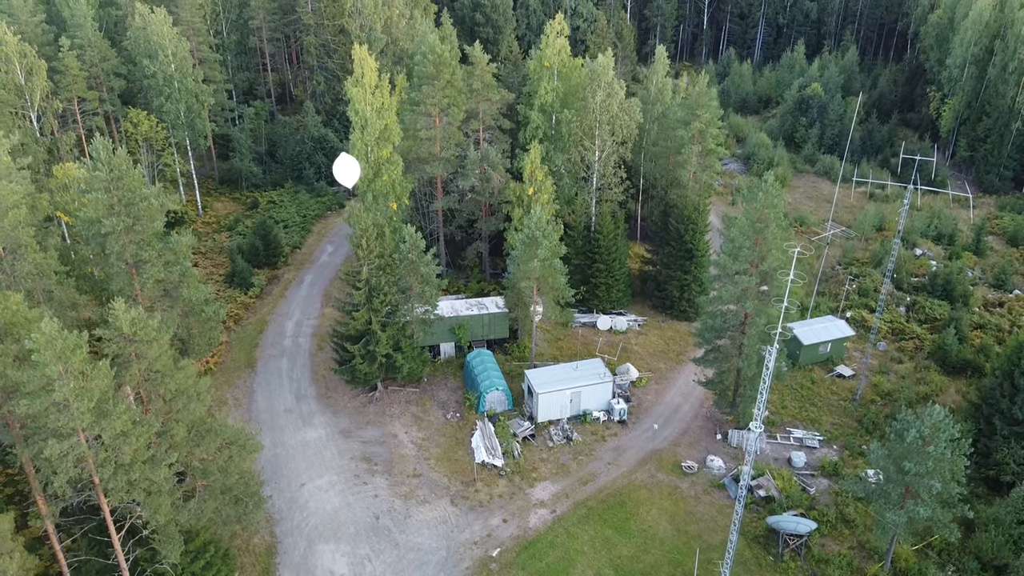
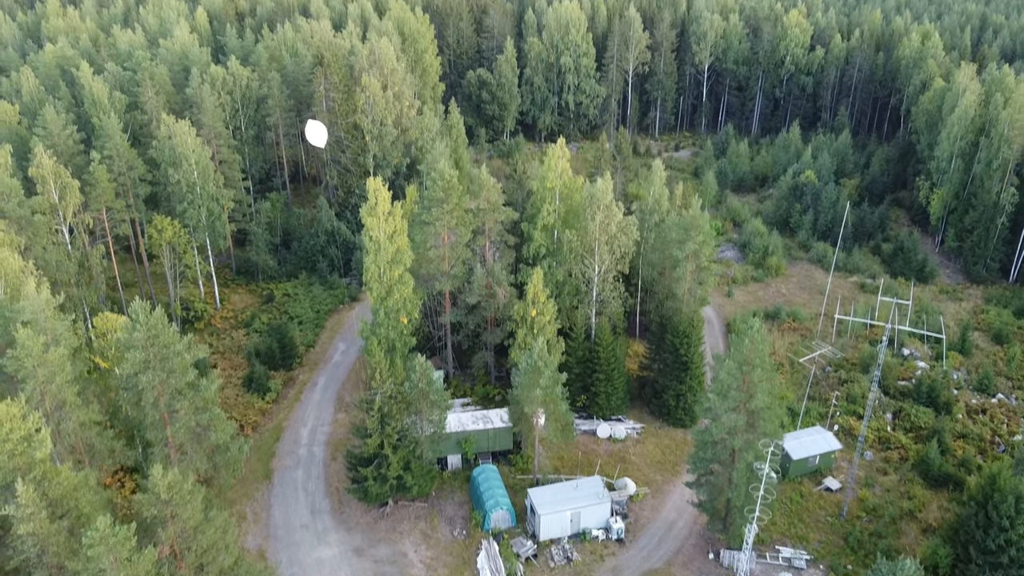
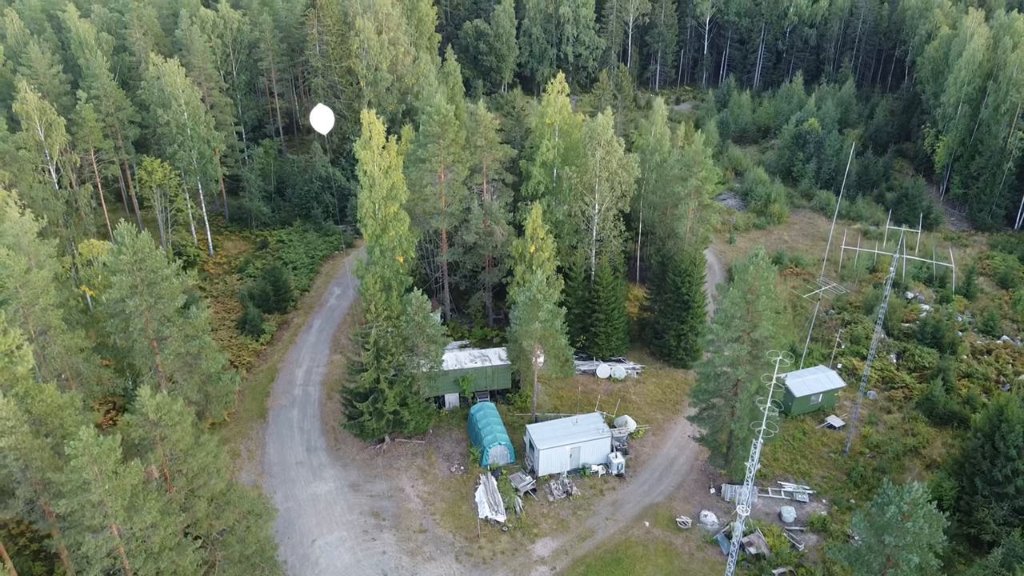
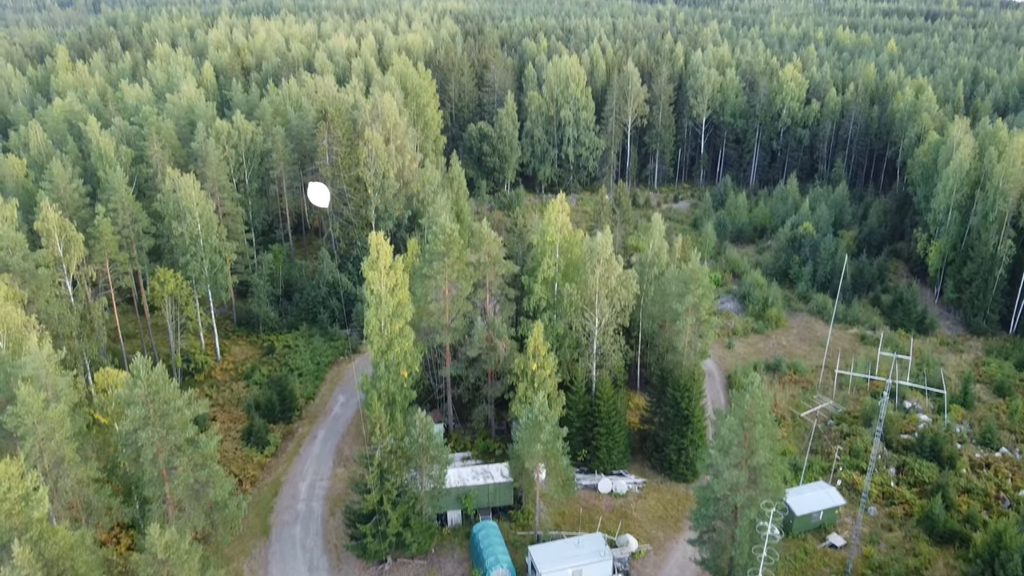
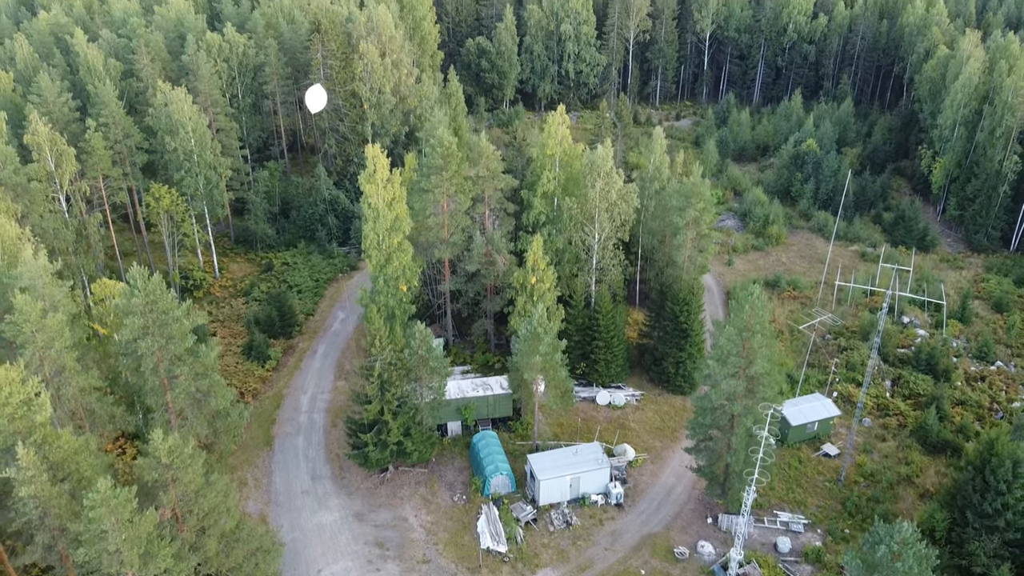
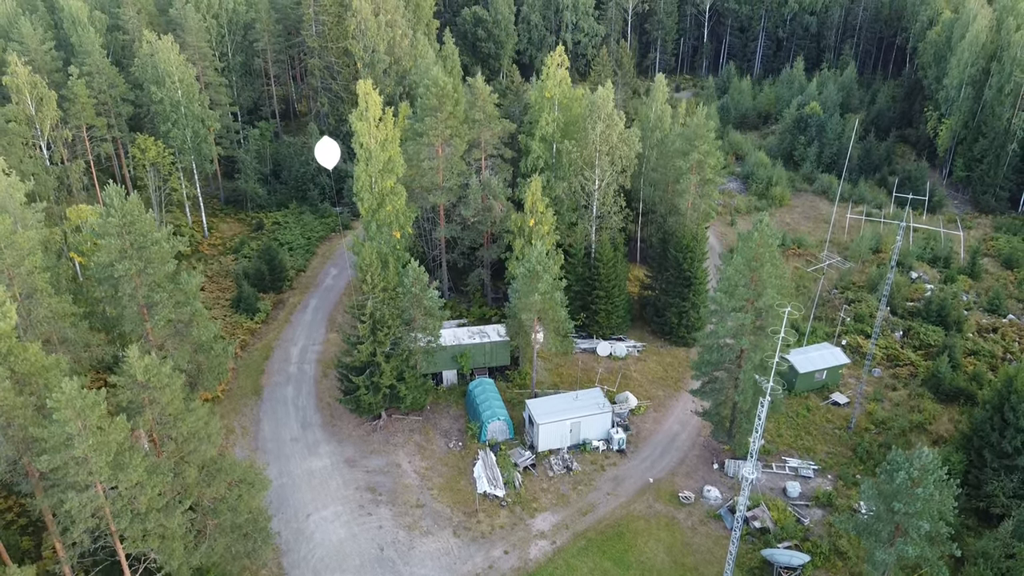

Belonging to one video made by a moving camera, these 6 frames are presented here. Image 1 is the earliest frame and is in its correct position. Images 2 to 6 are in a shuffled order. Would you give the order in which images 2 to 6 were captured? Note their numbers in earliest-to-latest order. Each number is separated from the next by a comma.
6, 3, 5, 2, 4
